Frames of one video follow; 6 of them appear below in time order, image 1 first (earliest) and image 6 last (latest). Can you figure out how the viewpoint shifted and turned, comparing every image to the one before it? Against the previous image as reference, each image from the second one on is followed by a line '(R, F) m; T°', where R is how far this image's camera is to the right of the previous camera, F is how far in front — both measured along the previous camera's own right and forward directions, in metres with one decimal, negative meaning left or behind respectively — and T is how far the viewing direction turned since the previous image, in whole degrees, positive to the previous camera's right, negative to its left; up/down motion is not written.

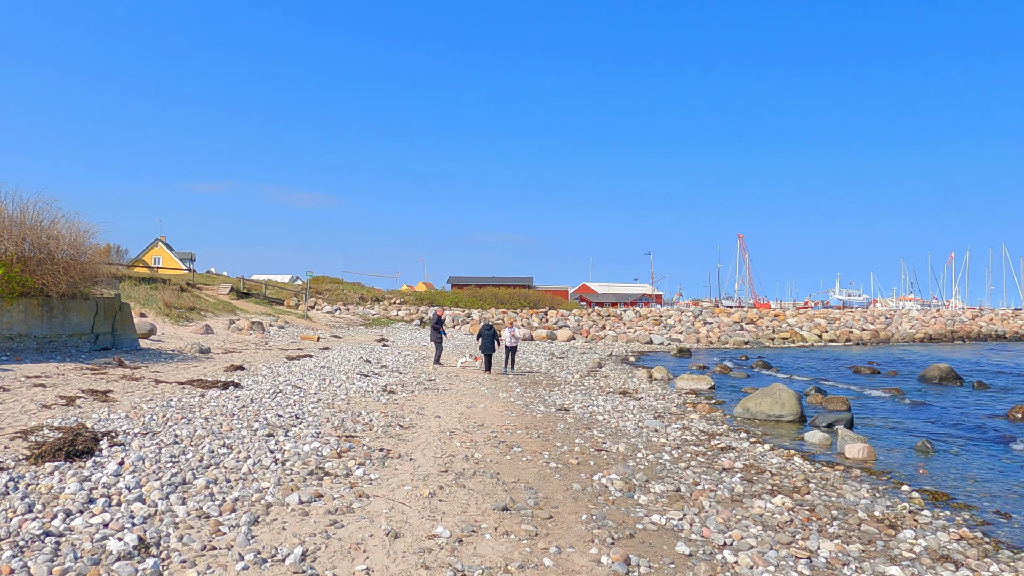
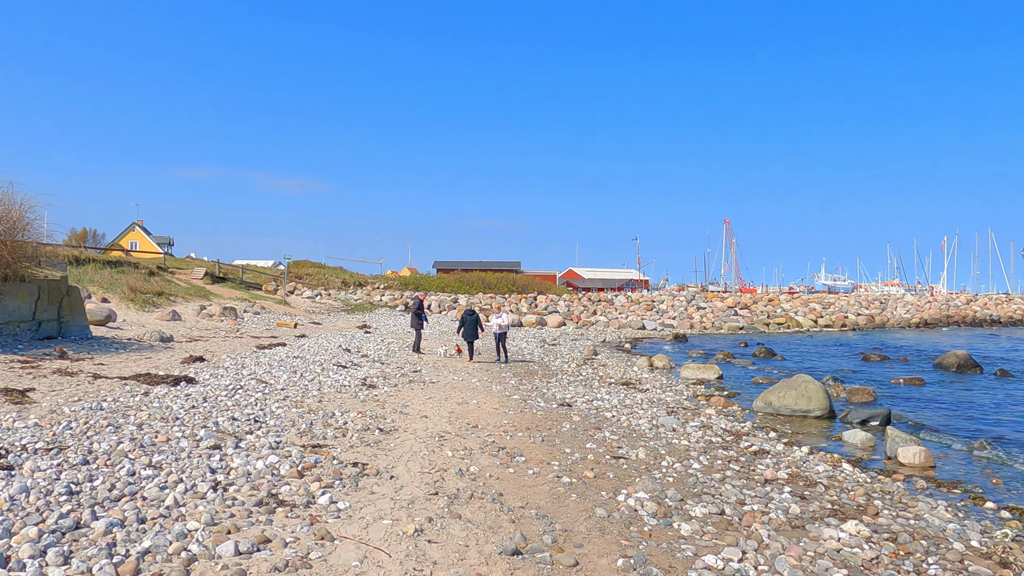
(-0.2, +2.1) m; +1°
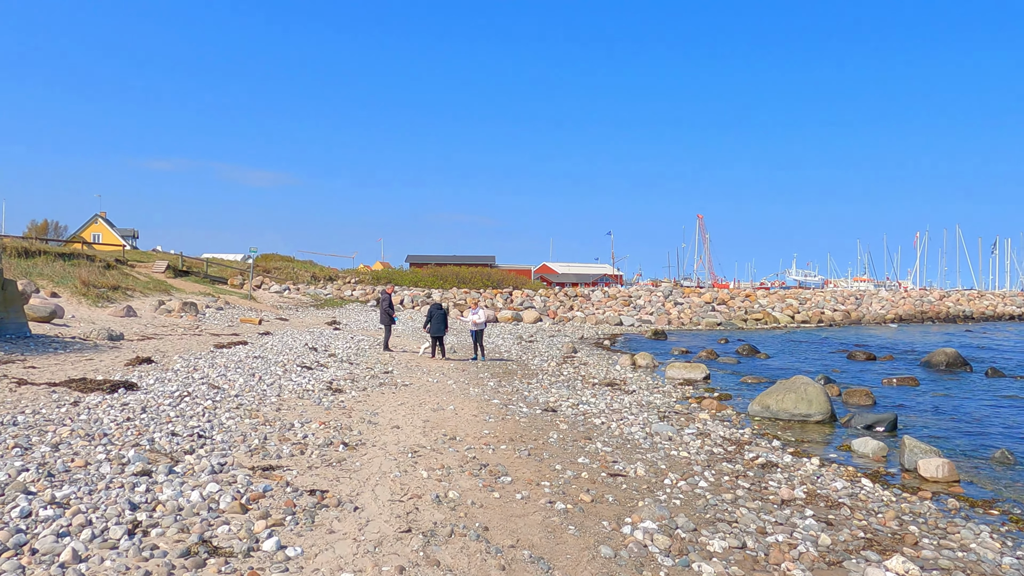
(-0.1, +1.3) m; +2°
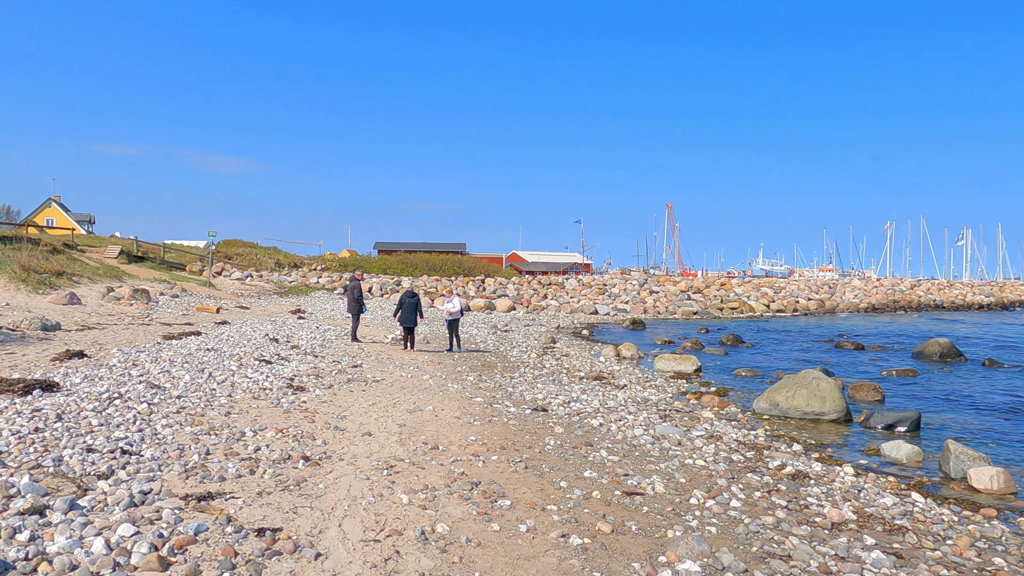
(-0.3, +1.7) m; +2°
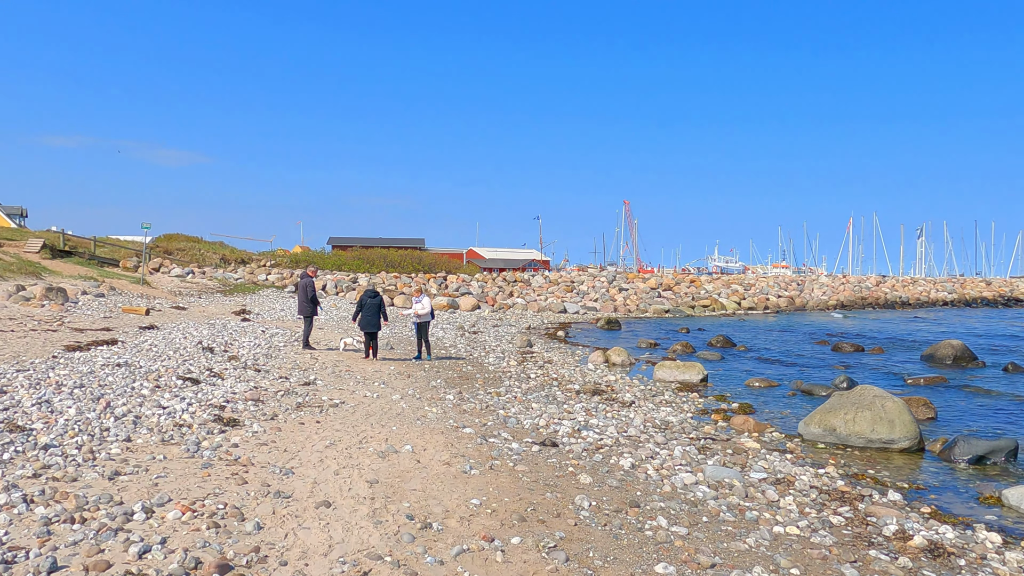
(-0.6, +3.1) m; +3°
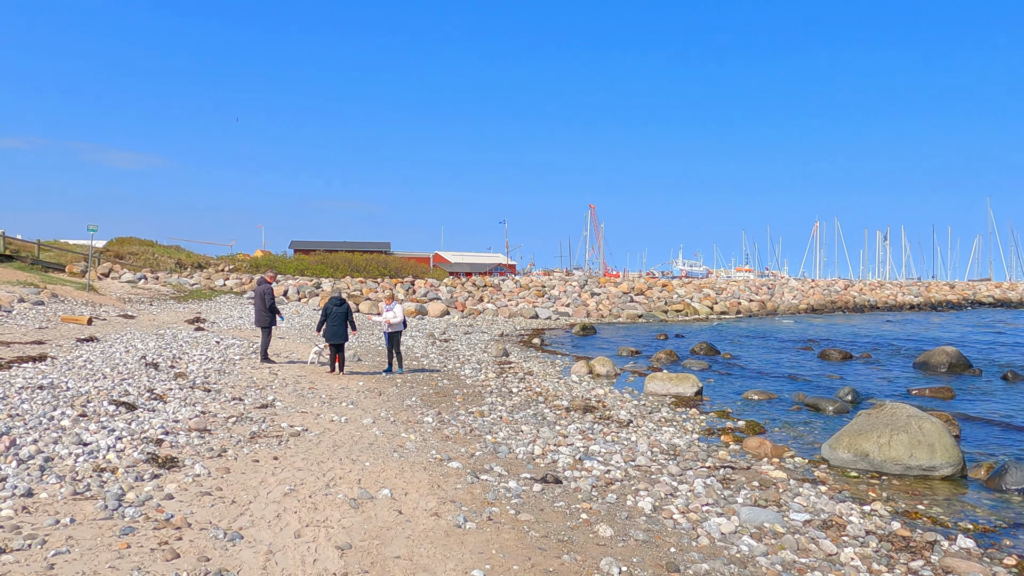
(-0.4, +1.6) m; +3°
